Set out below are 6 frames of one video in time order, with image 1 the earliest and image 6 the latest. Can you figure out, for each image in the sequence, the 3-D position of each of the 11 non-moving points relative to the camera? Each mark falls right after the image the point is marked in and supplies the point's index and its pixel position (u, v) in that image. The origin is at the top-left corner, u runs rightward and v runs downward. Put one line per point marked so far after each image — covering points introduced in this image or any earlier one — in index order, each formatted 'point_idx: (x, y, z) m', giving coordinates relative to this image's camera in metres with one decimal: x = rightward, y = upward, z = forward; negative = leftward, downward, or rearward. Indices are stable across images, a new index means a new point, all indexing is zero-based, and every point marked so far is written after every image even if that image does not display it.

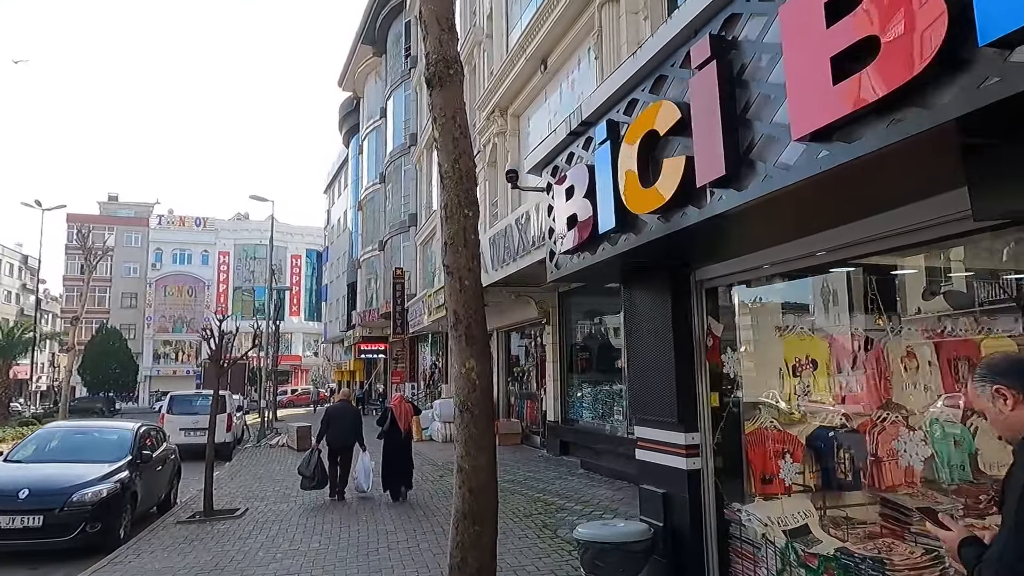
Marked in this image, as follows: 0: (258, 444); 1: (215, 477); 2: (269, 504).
0: (-7.4, -4.6, +19.2) m
1: (-5.9, -3.8, +13.2) m
2: (-3.5, -3.1, +9.6) m
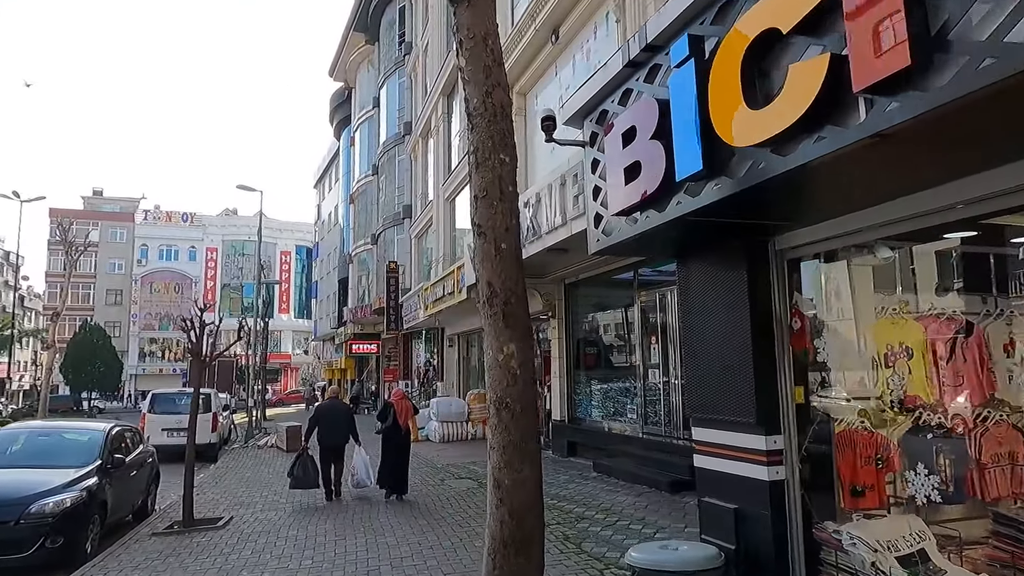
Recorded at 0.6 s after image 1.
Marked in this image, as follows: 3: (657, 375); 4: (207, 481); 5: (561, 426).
0: (-7.4, -4.4, +18.3) m
1: (-5.8, -3.6, +12.4) m
2: (-3.4, -3.0, +8.8) m
3: (+2.2, -1.3, +10.1) m
4: (-5.6, -3.5, +12.1) m
5: (+0.9, -2.7, +12.8) m
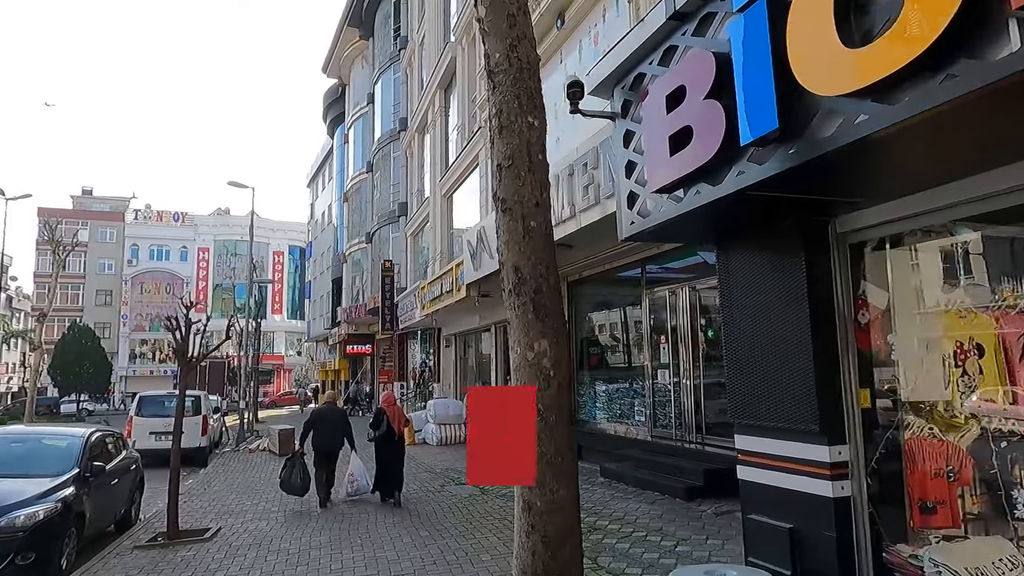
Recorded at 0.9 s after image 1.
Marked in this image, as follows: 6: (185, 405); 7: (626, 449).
0: (-7.4, -4.3, +17.8) m
1: (-5.8, -3.6, +11.9) m
2: (-3.3, -2.9, +8.3) m
3: (+2.3, -1.3, +9.7) m
4: (-5.5, -3.5, +11.6) m
5: (+1.0, -2.6, +12.3) m
6: (-3.7, -1.4, +7.6) m
7: (+1.7, -2.5, +10.2) m
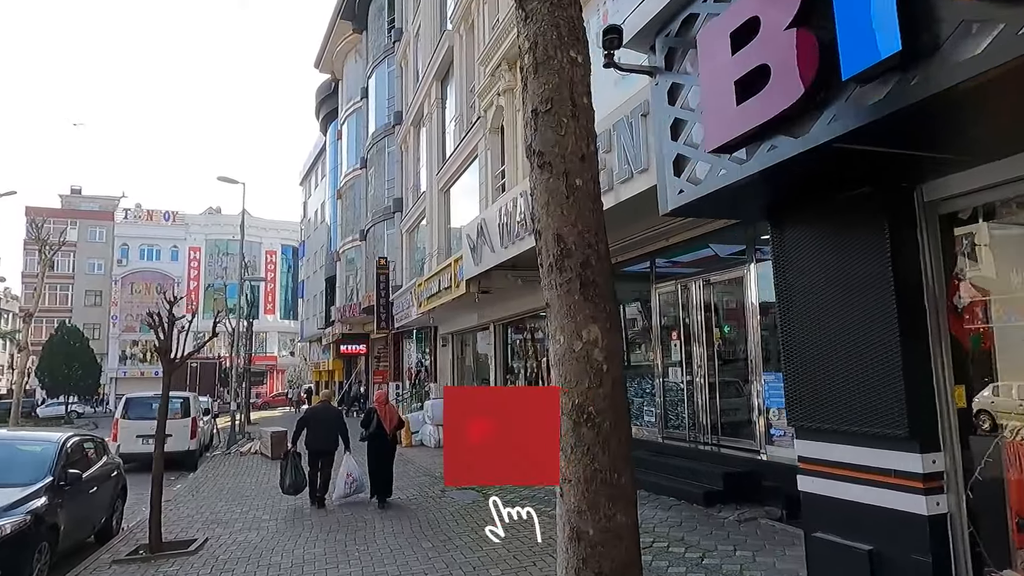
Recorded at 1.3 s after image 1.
0: (-7.4, -4.3, +17.3) m
1: (-5.8, -3.5, +11.3) m
2: (-3.3, -2.9, +7.8) m
3: (+2.3, -1.2, +9.3) m
4: (-5.5, -3.4, +11.1) m
5: (+1.0, -2.5, +11.9) m
6: (-3.7, -1.3, +7.1) m
7: (+1.8, -2.4, +9.7) m
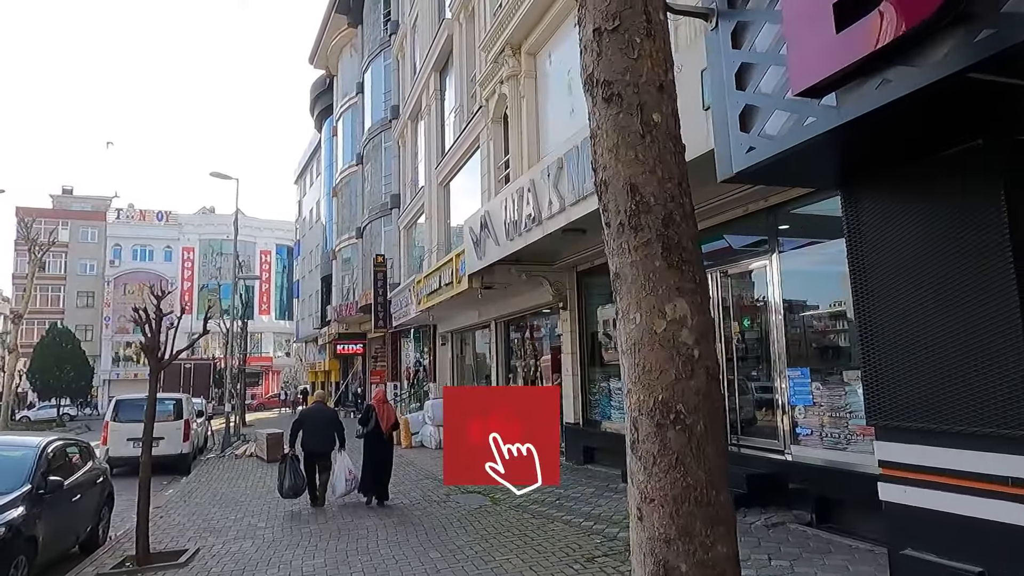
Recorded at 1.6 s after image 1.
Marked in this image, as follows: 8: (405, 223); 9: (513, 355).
0: (-7.4, -4.2, +16.8) m
1: (-5.7, -3.5, +10.9) m
2: (-3.2, -2.8, +7.4) m
3: (+2.4, -1.1, +8.9) m
4: (-5.4, -3.4, +10.6) m
5: (+1.1, -2.4, +11.4) m
6: (-3.6, -1.2, +6.6) m
7: (+1.9, -2.3, +9.3) m
8: (-3.2, +1.9, +19.8) m
9: (0.0, -1.6, +16.1) m
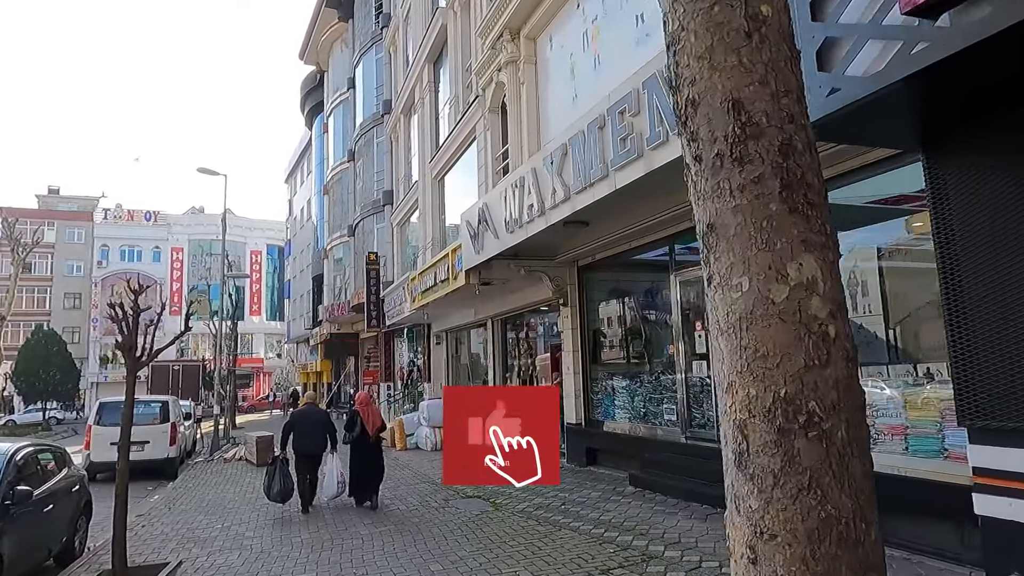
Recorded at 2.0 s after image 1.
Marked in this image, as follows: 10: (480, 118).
0: (-7.4, -4.2, +16.3) m
1: (-5.7, -3.4, +10.4) m
2: (-3.1, -2.7, +6.9) m
3: (+2.4, -1.0, +8.5) m
4: (-5.4, -3.3, +10.1) m
5: (+1.1, -2.4, +11.0) m
6: (-3.5, -1.2, +6.2) m
7: (+1.9, -2.2, +8.9) m
8: (-3.3, +2.0, +19.4) m
9: (0.0, -1.6, +15.7) m
10: (-0.6, +3.0, +11.8) m
